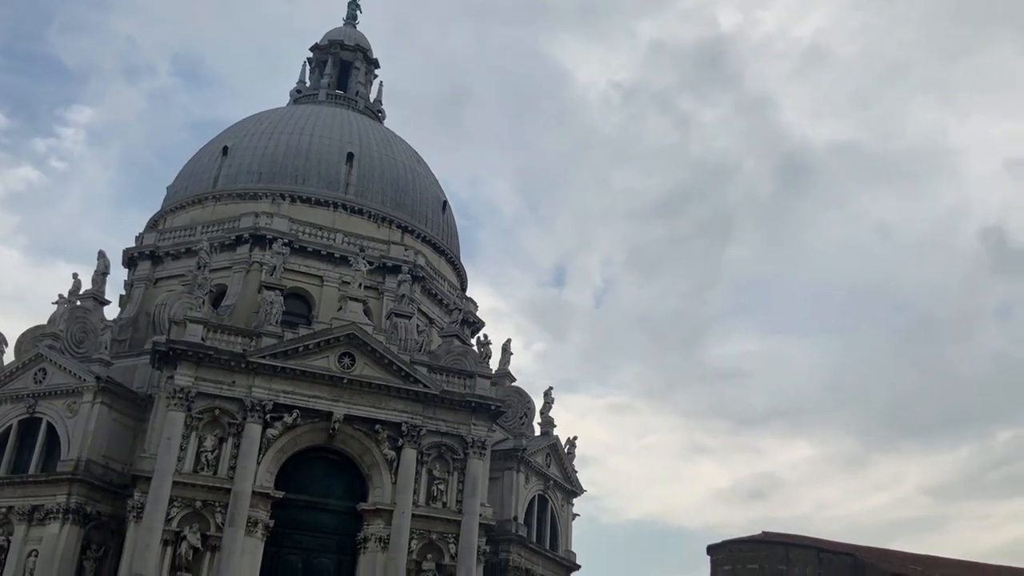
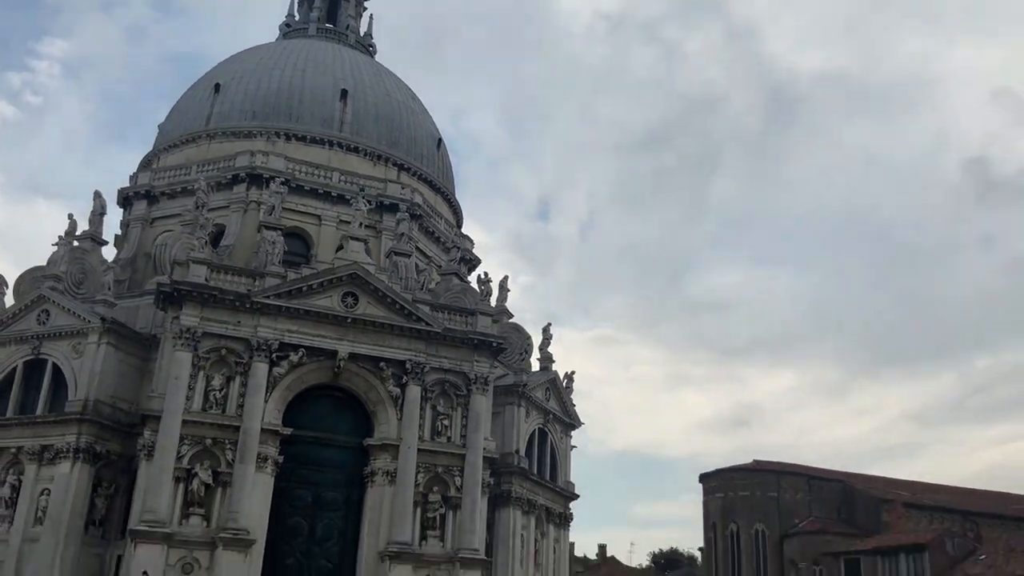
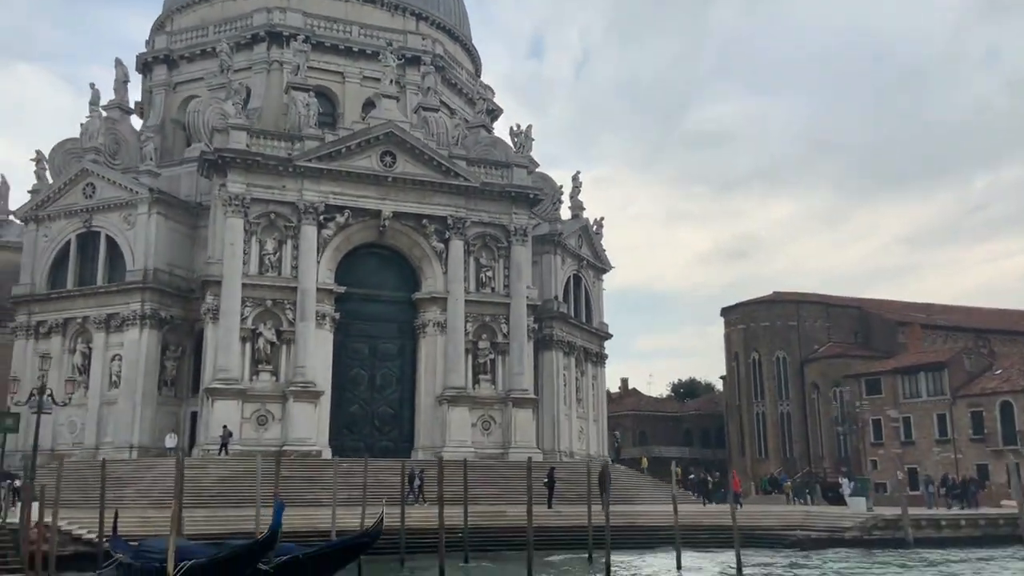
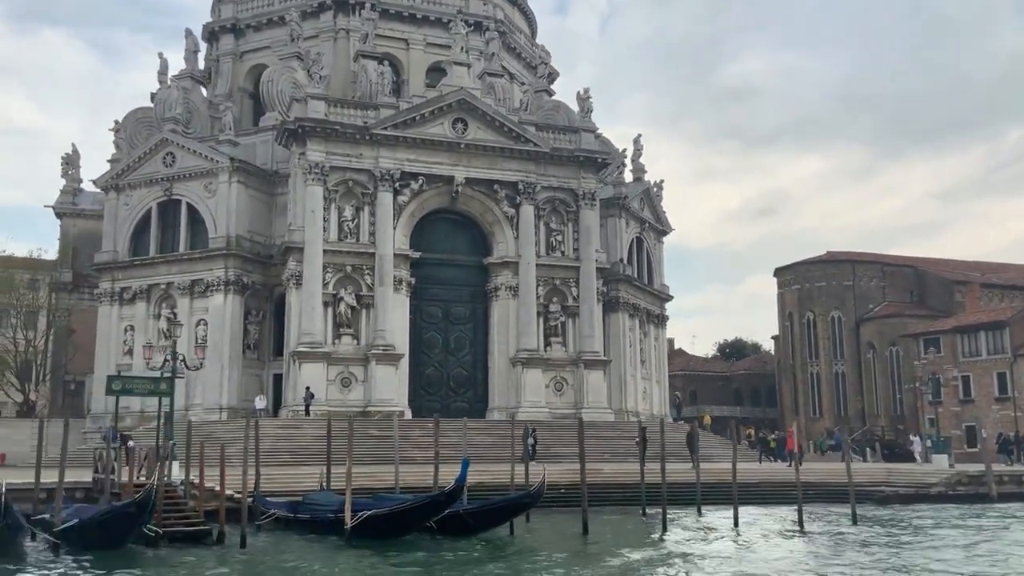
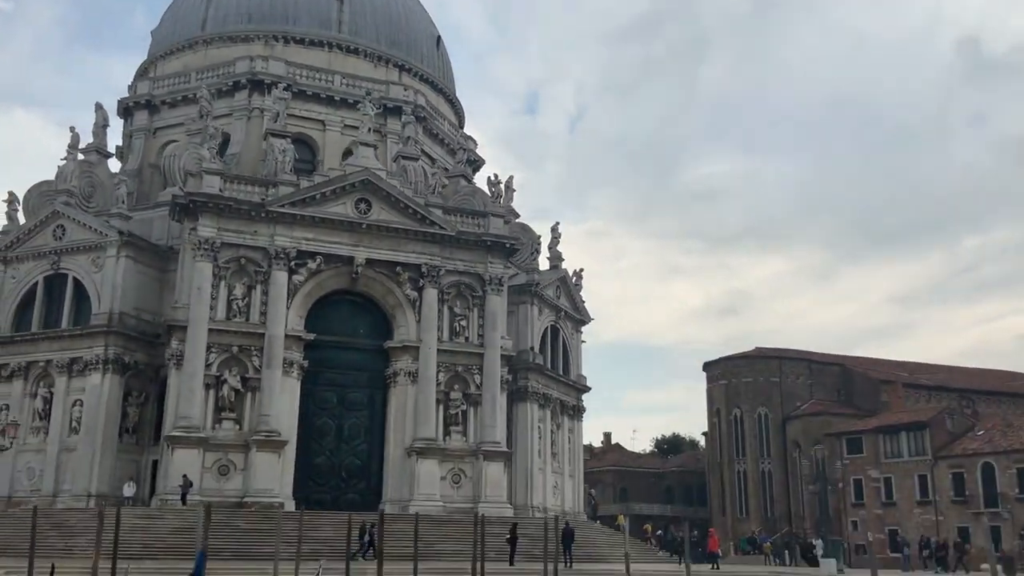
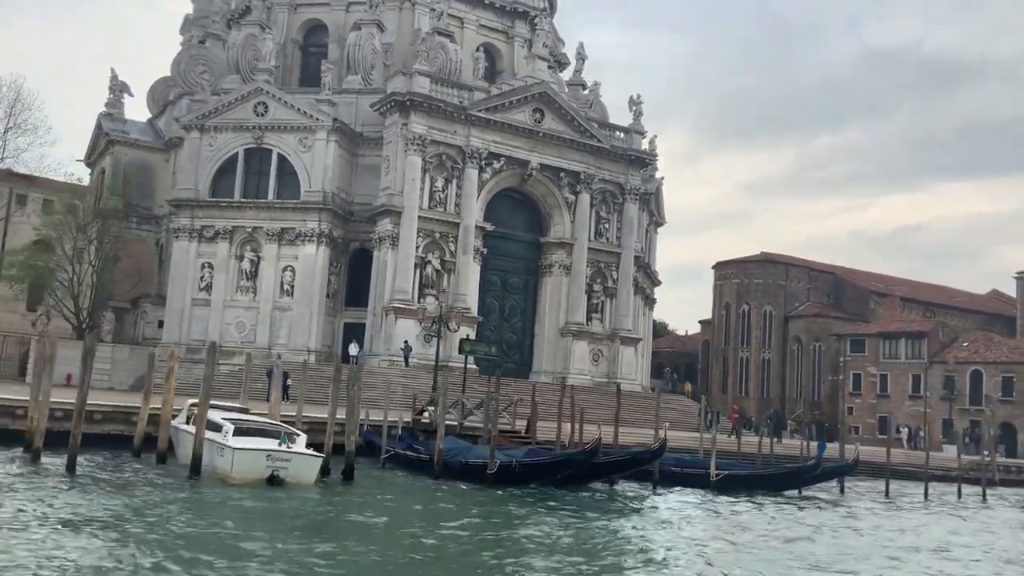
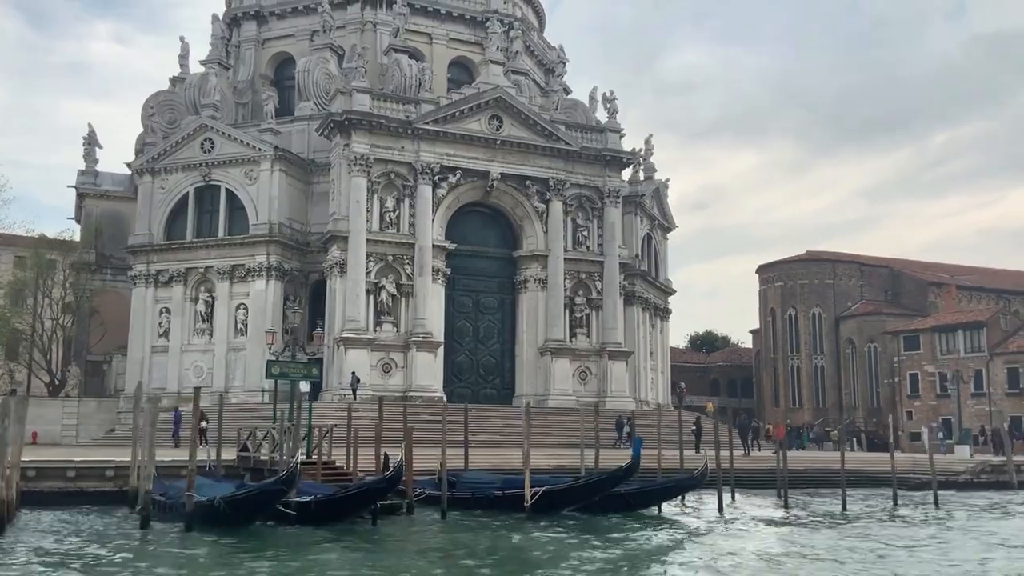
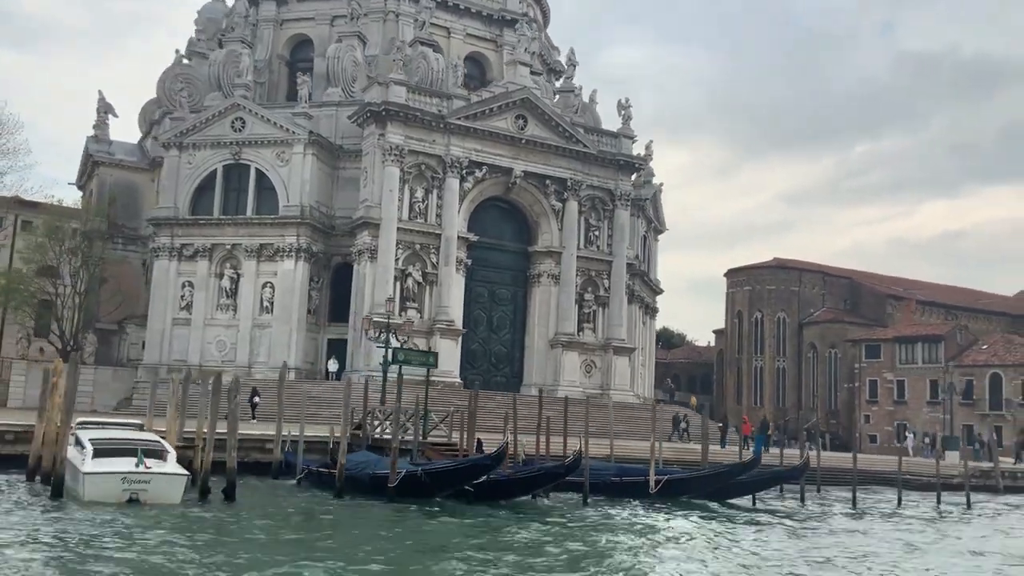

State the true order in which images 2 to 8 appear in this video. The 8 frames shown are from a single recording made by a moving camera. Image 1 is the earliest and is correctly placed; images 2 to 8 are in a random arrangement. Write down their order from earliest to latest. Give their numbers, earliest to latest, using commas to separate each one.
2, 5, 3, 4, 7, 8, 6
